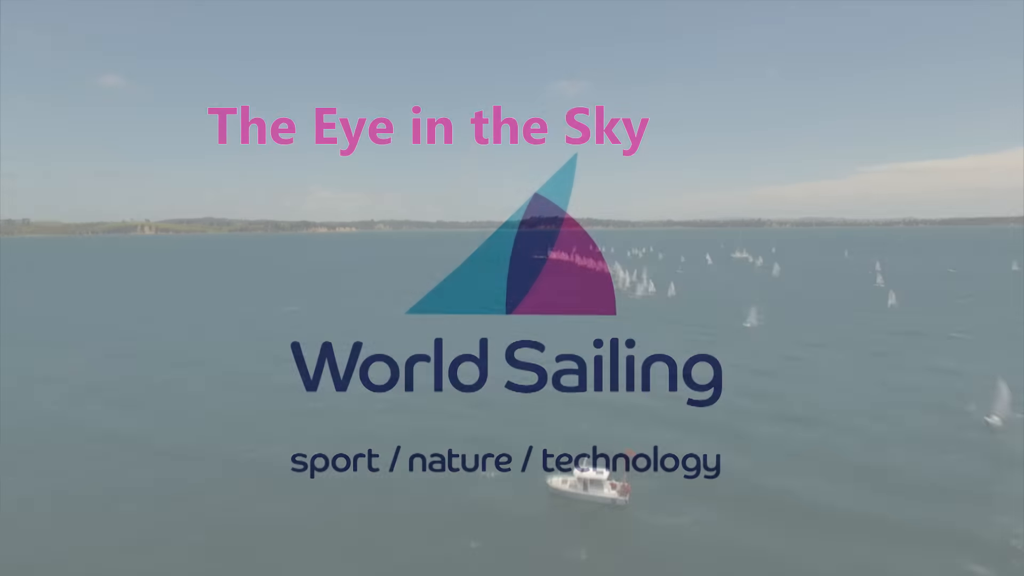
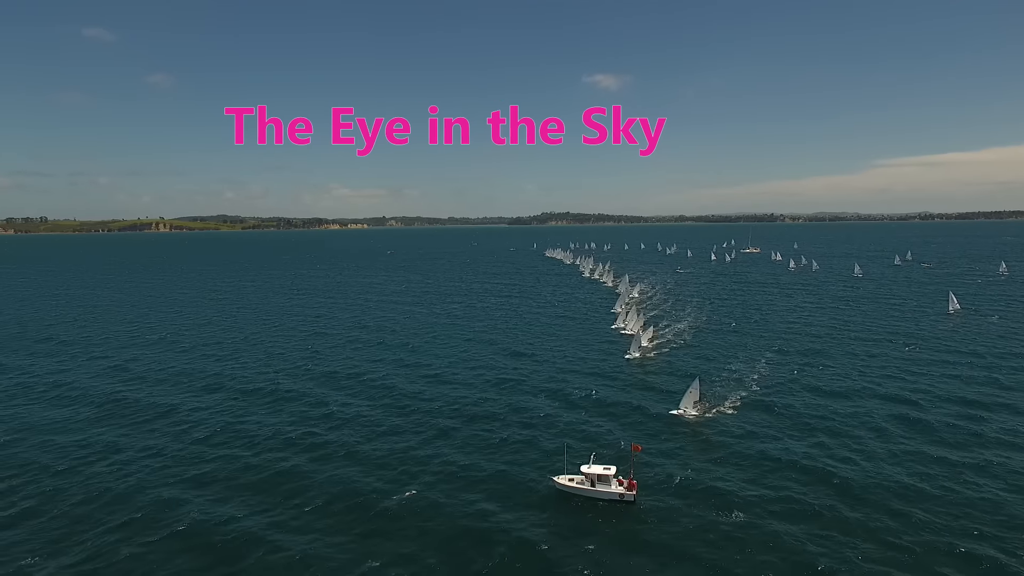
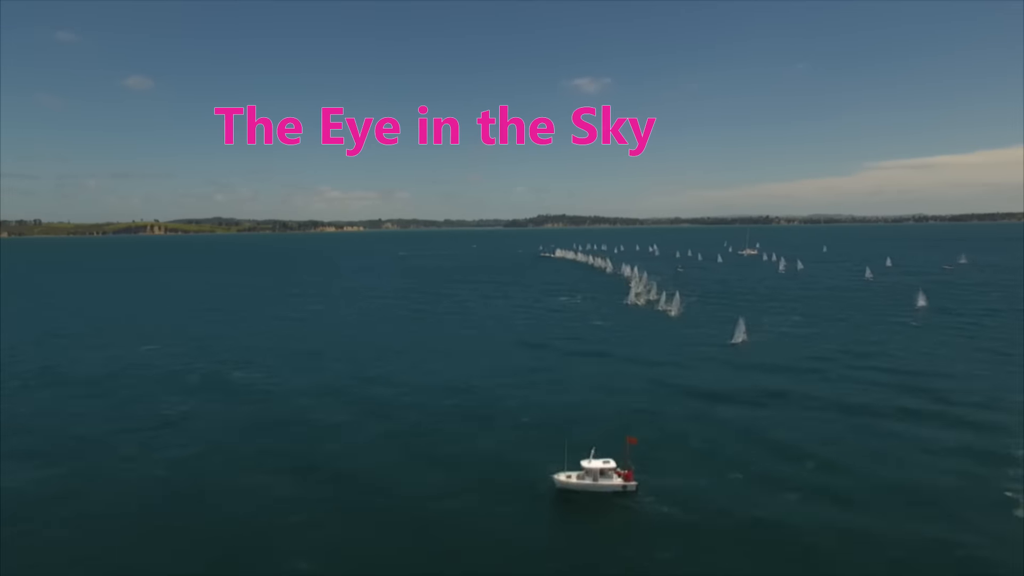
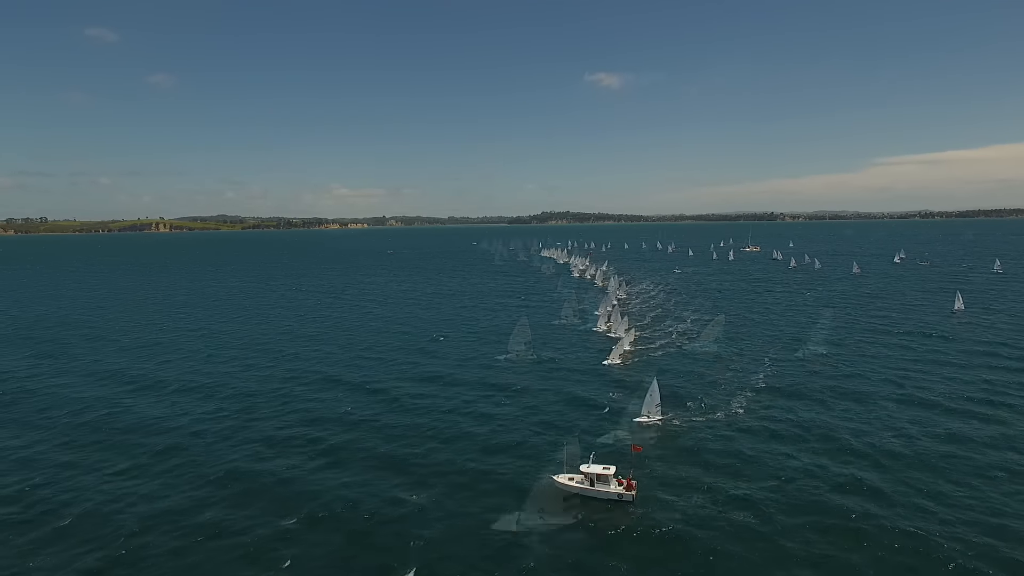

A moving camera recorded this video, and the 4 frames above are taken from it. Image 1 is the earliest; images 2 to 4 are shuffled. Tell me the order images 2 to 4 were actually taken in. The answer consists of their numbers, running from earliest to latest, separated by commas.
3, 2, 4
